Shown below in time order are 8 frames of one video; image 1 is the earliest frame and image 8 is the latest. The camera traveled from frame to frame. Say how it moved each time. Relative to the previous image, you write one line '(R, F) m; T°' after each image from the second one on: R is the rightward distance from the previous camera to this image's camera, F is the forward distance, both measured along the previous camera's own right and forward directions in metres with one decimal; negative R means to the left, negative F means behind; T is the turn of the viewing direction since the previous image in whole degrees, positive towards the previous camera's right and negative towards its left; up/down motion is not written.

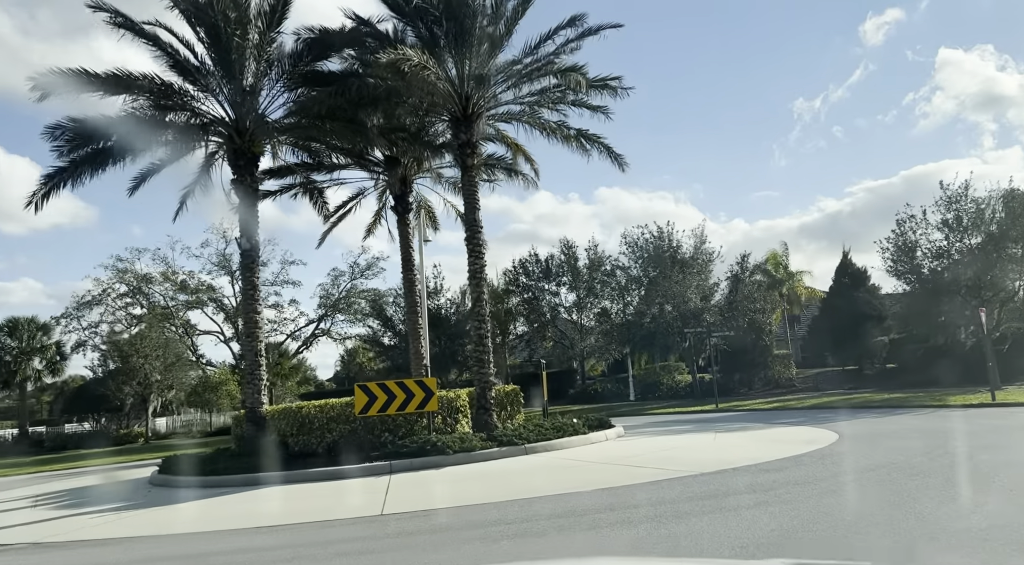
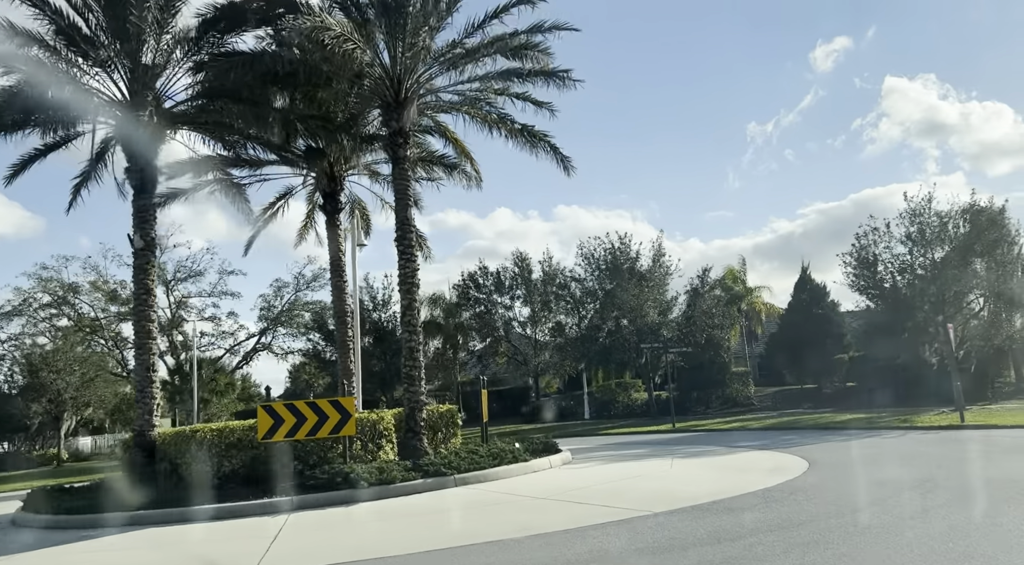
(+0.4, +1.6) m; +3°
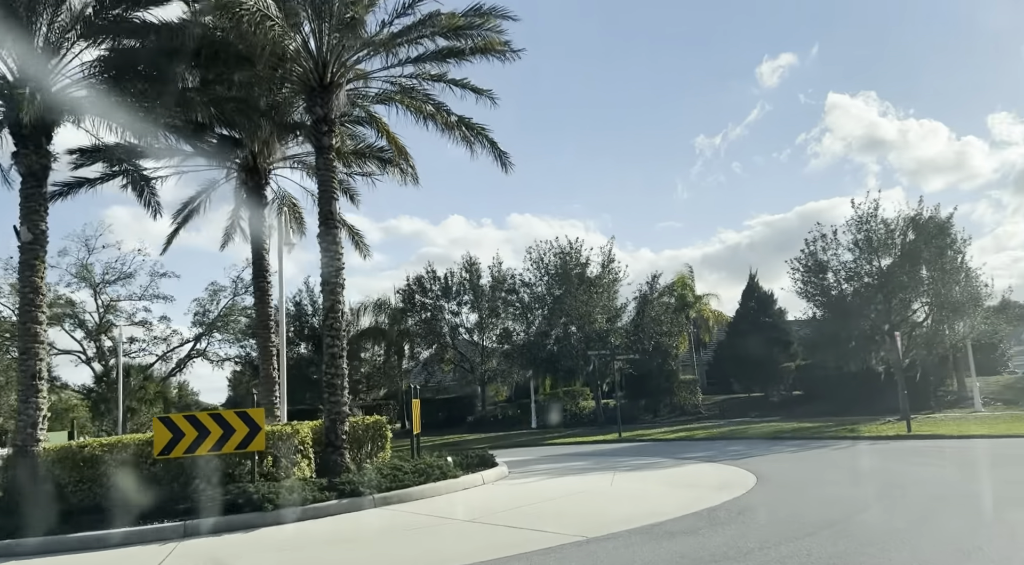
(+0.3, +0.9) m; +3°
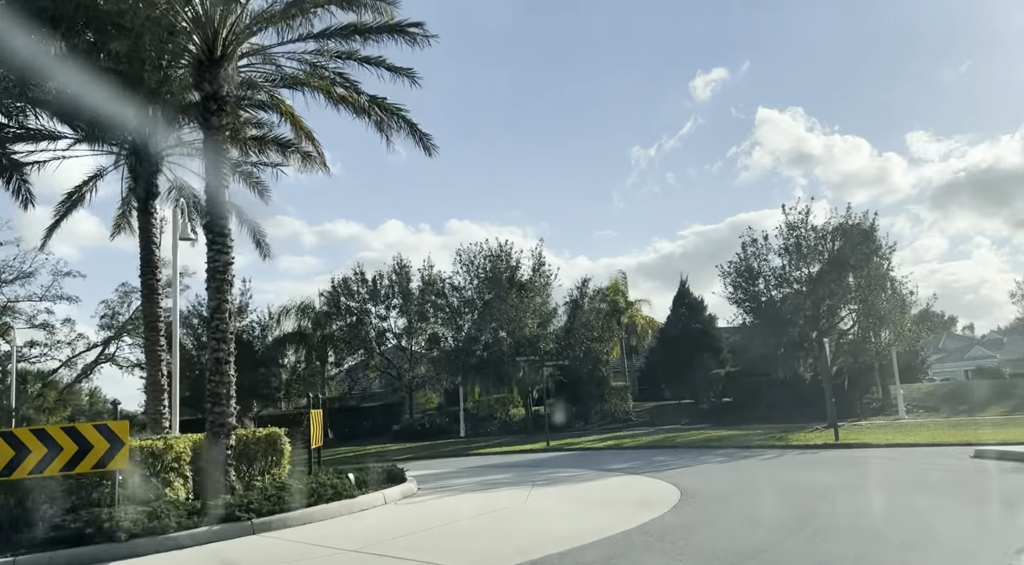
(+0.4, +1.0) m; +4°
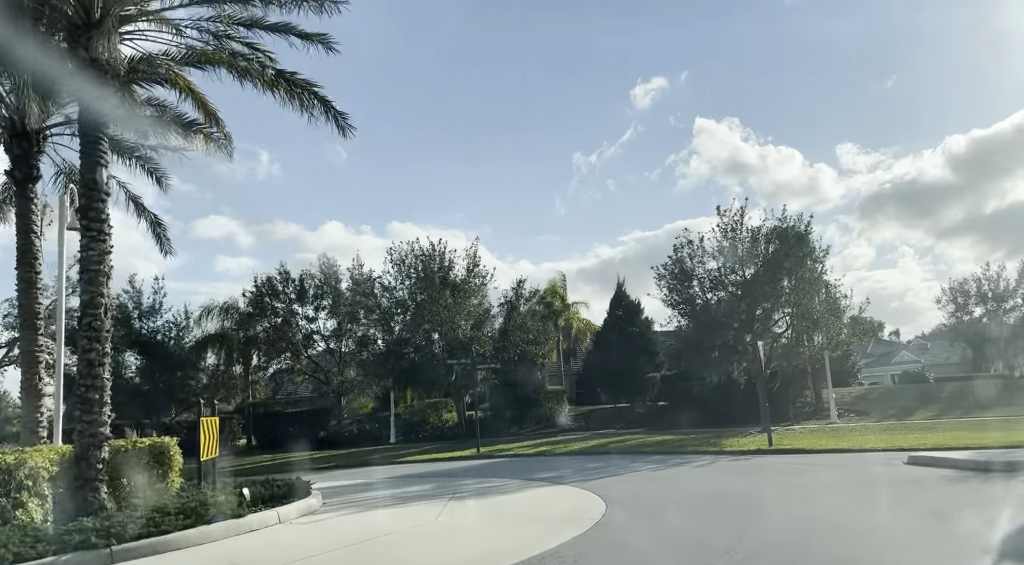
(+0.3, +0.9) m; +4°
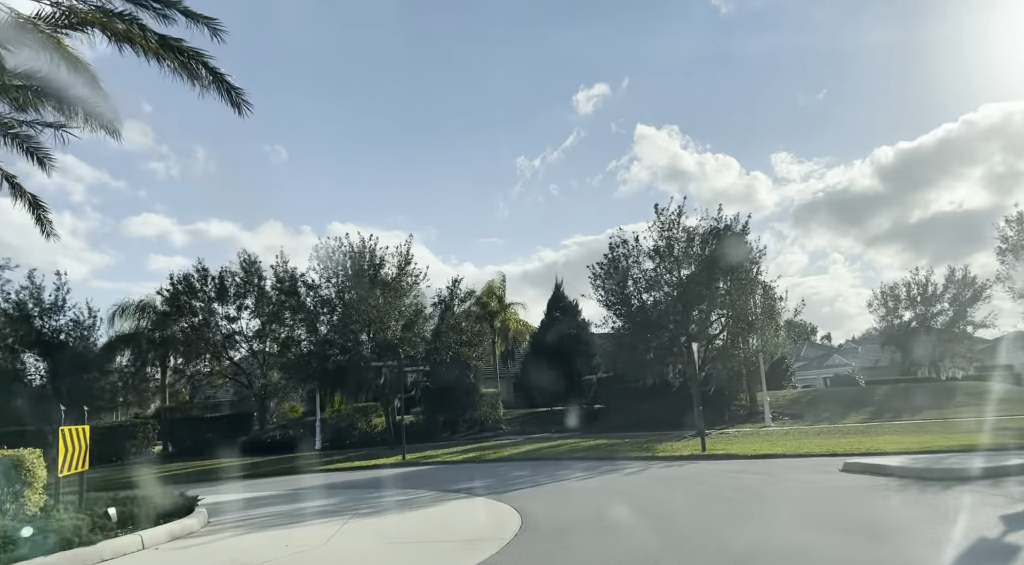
(+0.4, +1.1) m; +4°
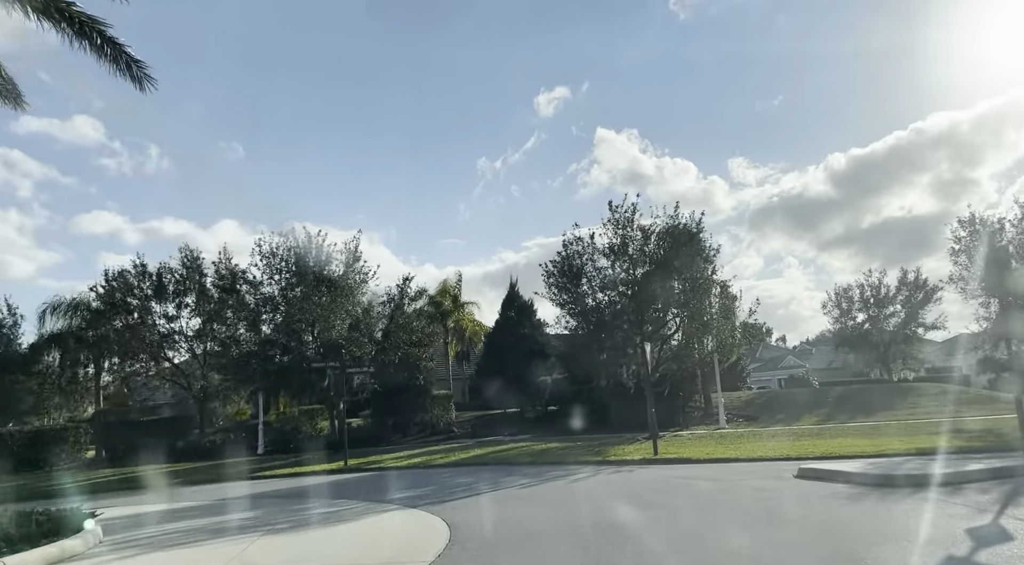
(+0.3, +0.9) m; +3°
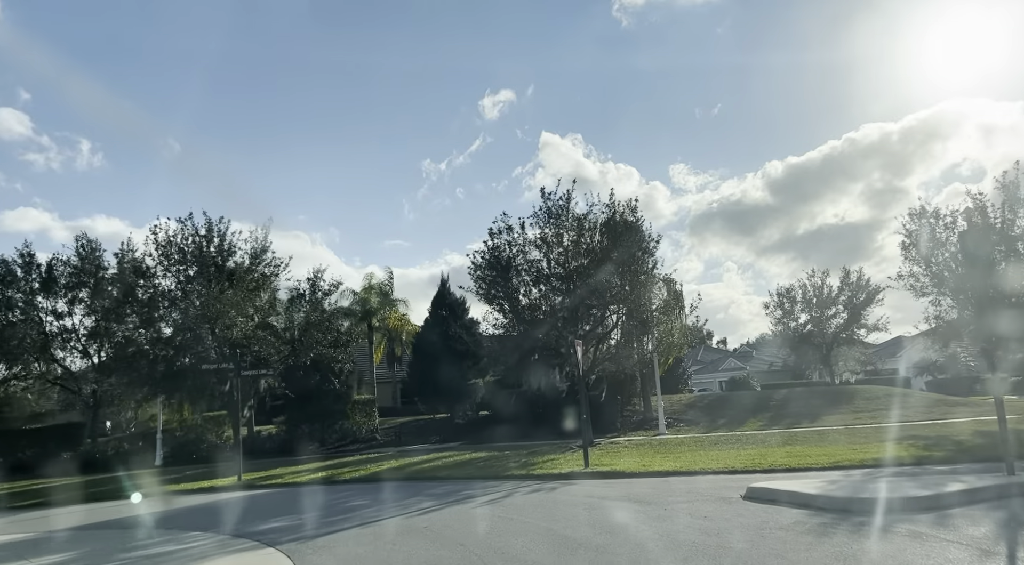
(+0.7, +2.5) m; +4°
